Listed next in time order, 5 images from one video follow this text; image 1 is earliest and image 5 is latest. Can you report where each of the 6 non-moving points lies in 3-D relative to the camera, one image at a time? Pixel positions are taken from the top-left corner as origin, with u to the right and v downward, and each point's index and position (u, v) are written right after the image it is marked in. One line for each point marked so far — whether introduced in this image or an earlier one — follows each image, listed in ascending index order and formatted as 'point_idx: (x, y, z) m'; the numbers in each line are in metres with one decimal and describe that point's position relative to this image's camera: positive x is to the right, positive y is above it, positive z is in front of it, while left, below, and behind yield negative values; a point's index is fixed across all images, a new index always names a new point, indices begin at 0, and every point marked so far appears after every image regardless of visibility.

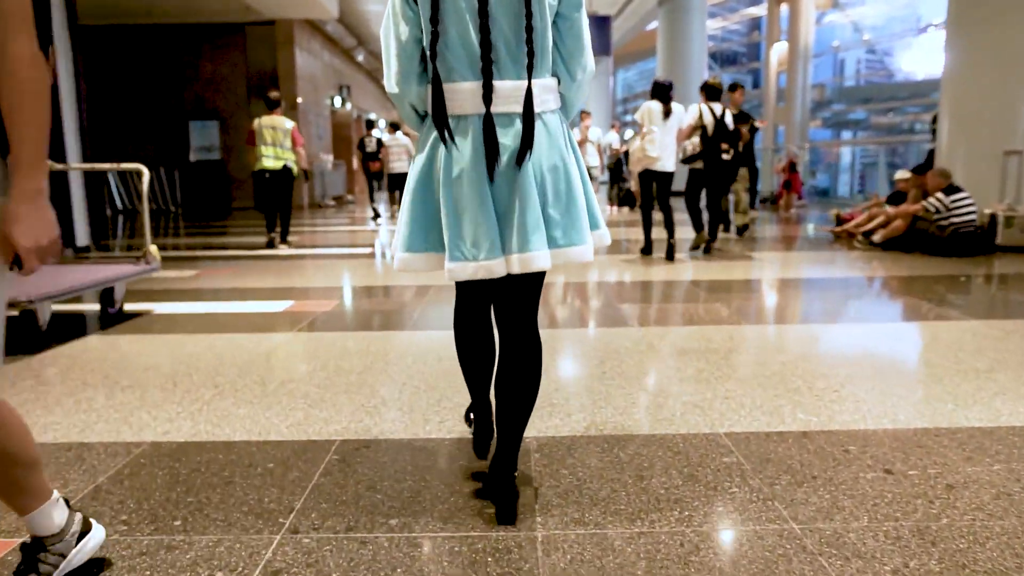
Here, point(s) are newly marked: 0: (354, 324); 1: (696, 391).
0: (-0.9, -0.2, +4.2) m
1: (+0.7, -0.4, +2.8) m
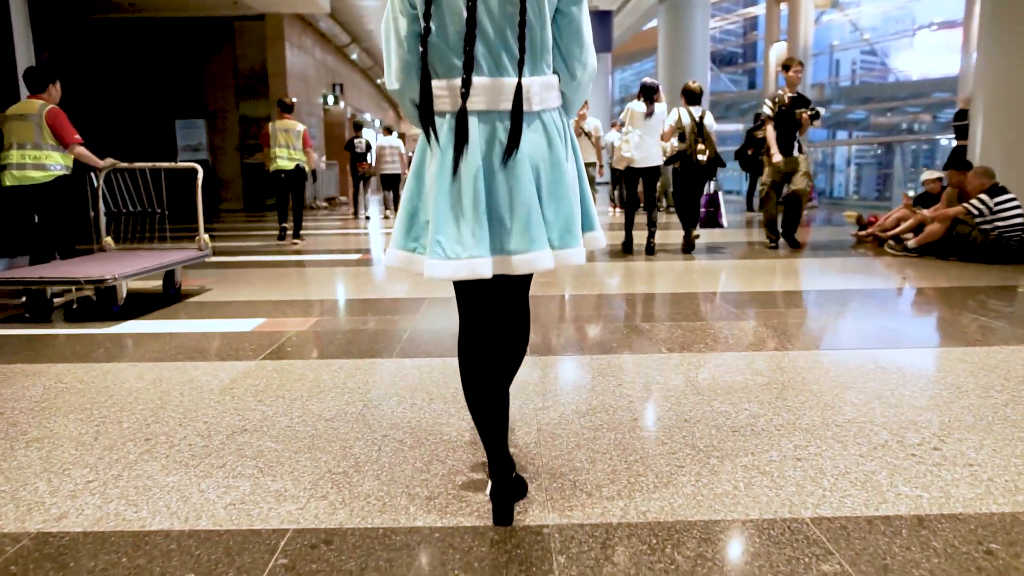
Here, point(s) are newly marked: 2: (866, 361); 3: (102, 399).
0: (-0.9, -0.3, +3.6) m
1: (+0.7, -0.5, +2.2) m
2: (+1.5, -0.3, +3.2) m
3: (-1.6, -0.4, +2.8) m
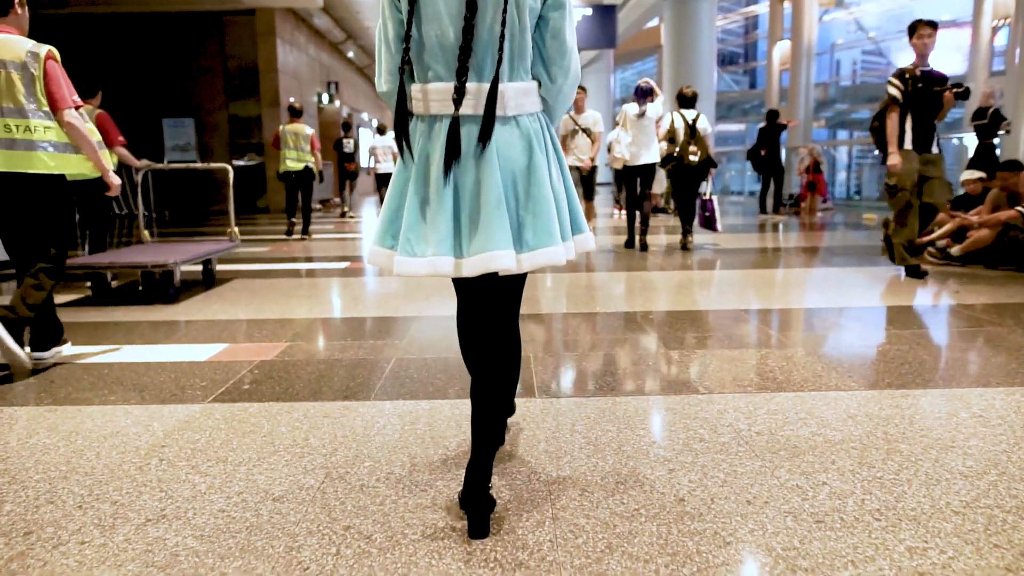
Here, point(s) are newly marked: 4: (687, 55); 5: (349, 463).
0: (-0.9, -0.4, +3.0) m
1: (+0.7, -0.6, +1.6) m
2: (+1.6, -0.4, +2.6) m
3: (-1.6, -0.5, +2.2) m
4: (+4.1, +5.4, +16.9) m
5: (-0.5, -0.5, +2.1) m
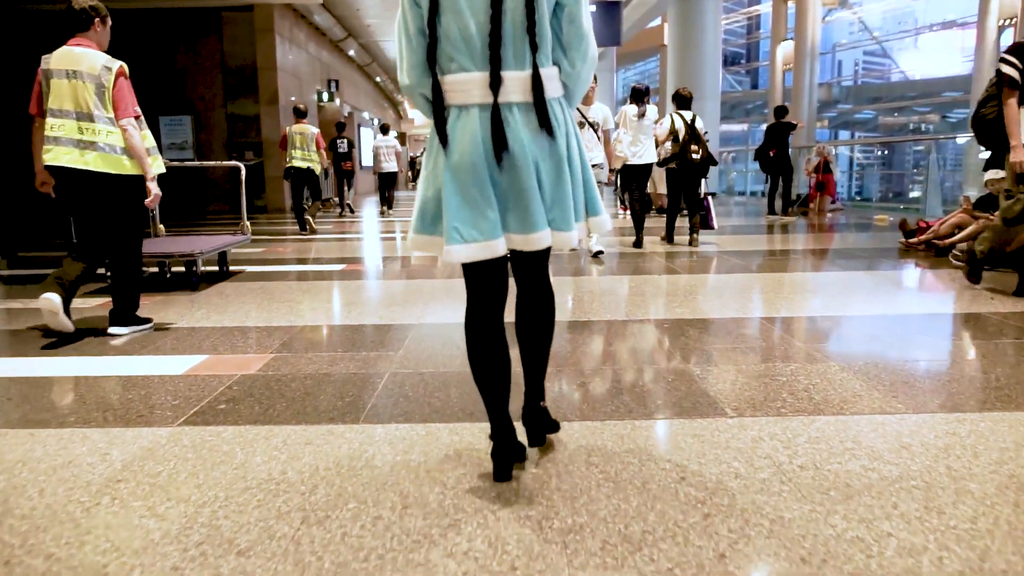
0: (-0.8, -0.4, +2.7) m
1: (+0.8, -0.6, +1.3) m
2: (+1.6, -0.4, +2.3) m
3: (-1.5, -0.6, +1.9) m
4: (+4.1, +5.4, +16.6) m
5: (-0.5, -0.5, +1.8) m
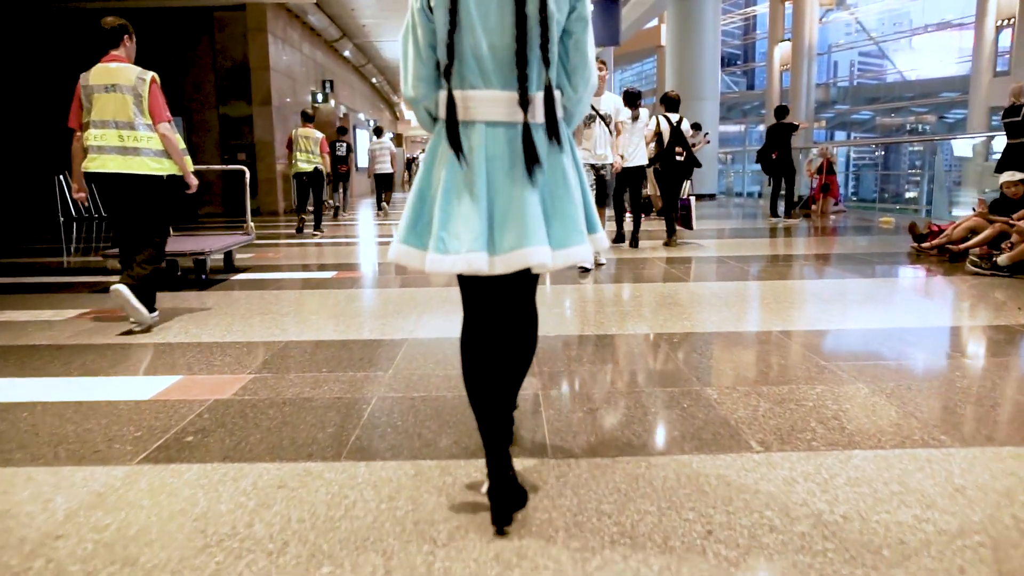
0: (-0.8, -0.5, +2.4) m
1: (+0.8, -0.7, +1.1) m
2: (+1.6, -0.5, +2.0) m
3: (-1.5, -0.6, +1.6) m
4: (+4.1, +5.3, +16.4) m
5: (-0.5, -0.6, +1.6) m
